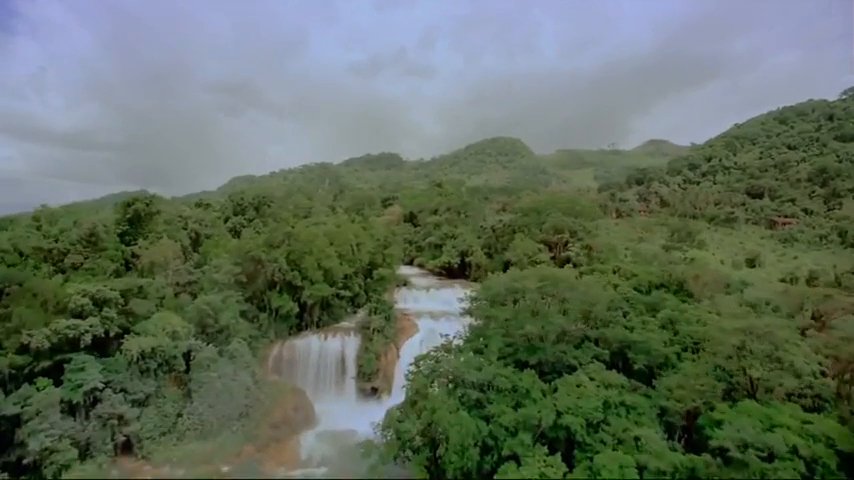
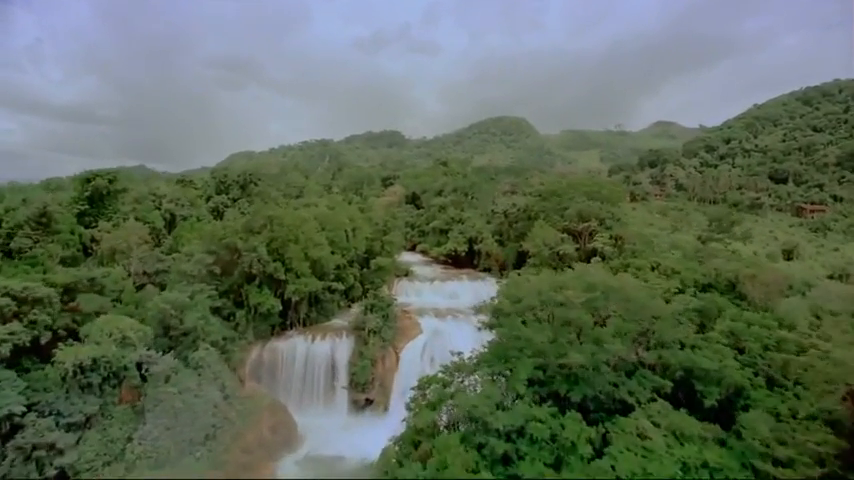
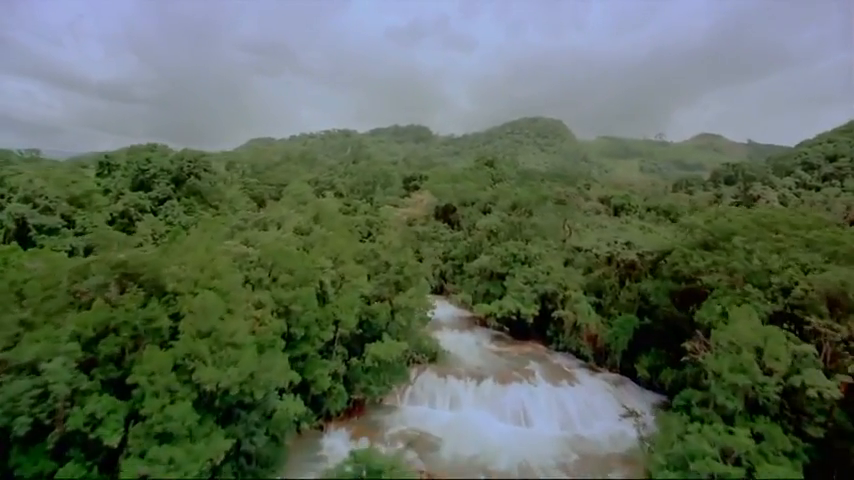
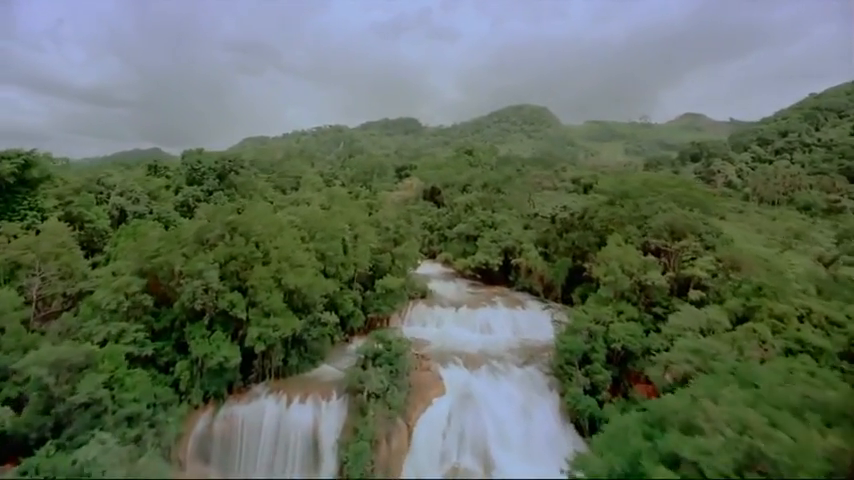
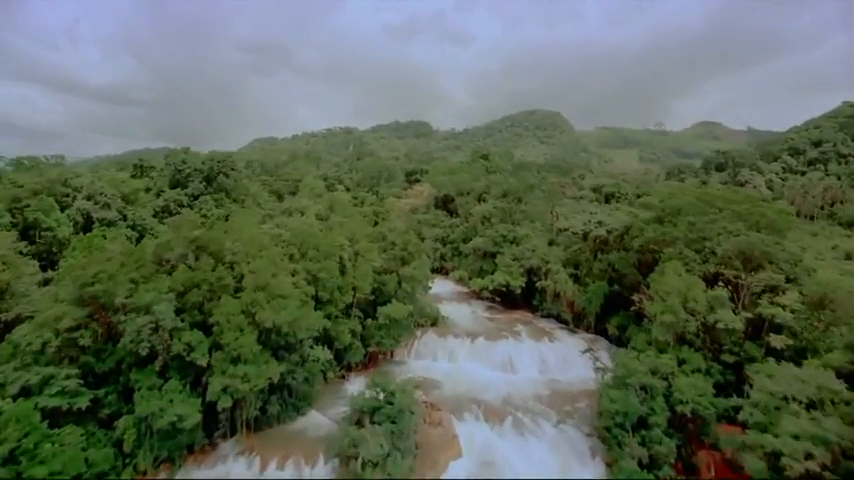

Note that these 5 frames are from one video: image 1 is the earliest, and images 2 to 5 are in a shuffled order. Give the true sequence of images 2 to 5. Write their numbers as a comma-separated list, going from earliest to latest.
2, 4, 5, 3
